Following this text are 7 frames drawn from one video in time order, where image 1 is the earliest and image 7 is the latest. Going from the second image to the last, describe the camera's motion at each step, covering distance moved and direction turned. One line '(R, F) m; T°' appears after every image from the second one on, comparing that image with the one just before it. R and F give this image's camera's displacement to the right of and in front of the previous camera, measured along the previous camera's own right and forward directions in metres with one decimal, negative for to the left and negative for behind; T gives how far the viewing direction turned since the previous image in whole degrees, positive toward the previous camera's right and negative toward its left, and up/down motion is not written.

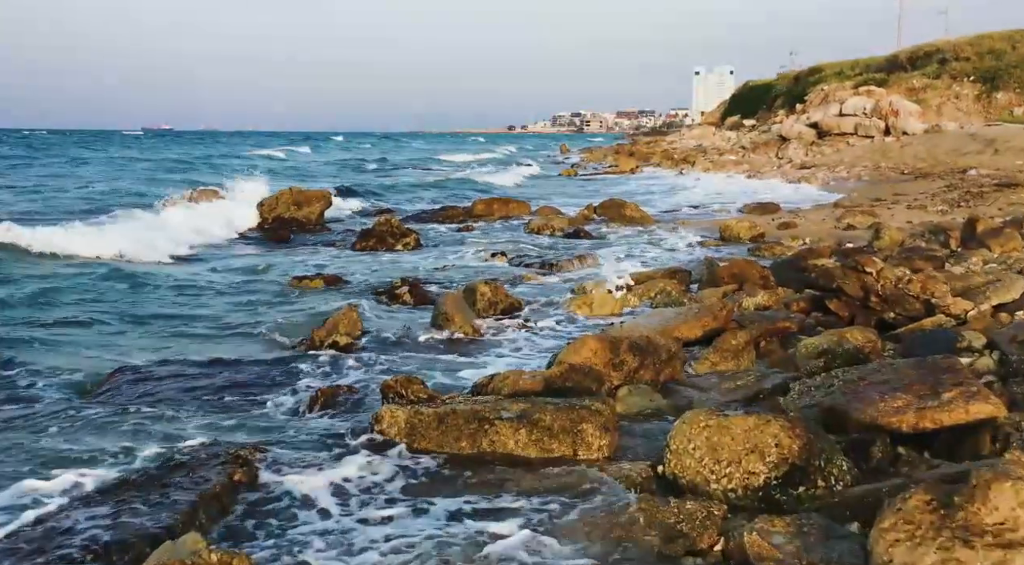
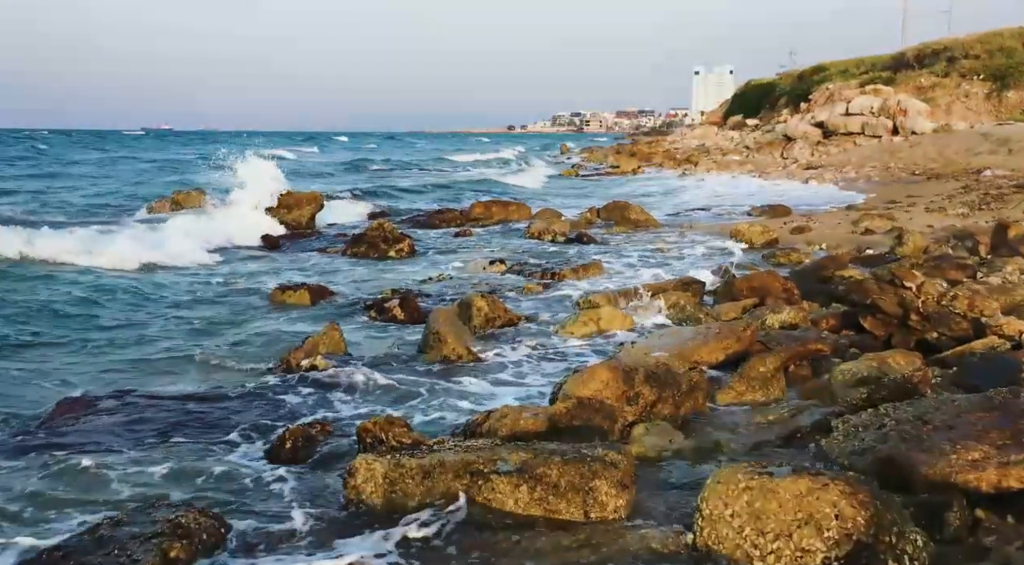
(0.0, +1.3) m; 0°
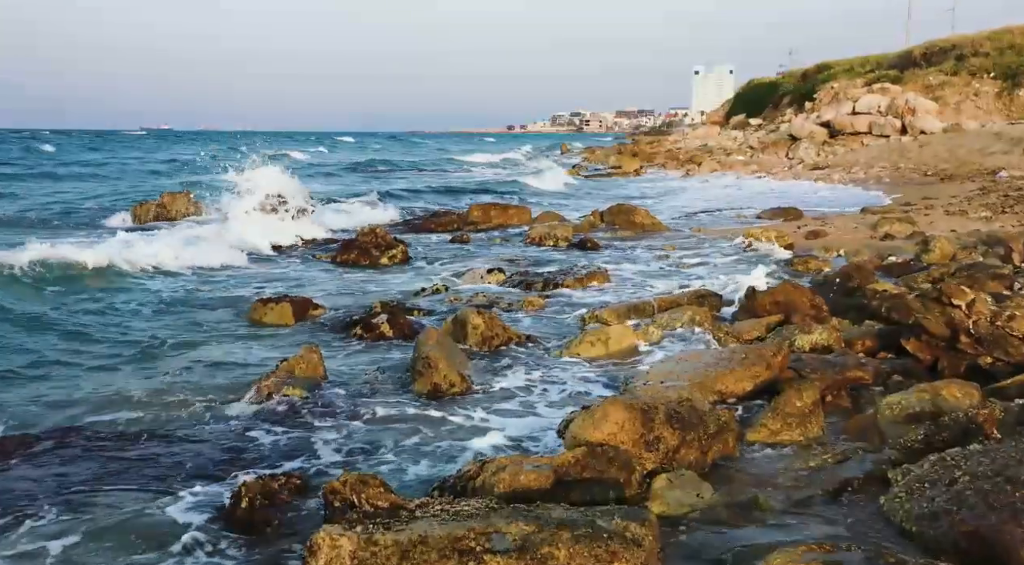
(0.0, +1.3) m; 0°
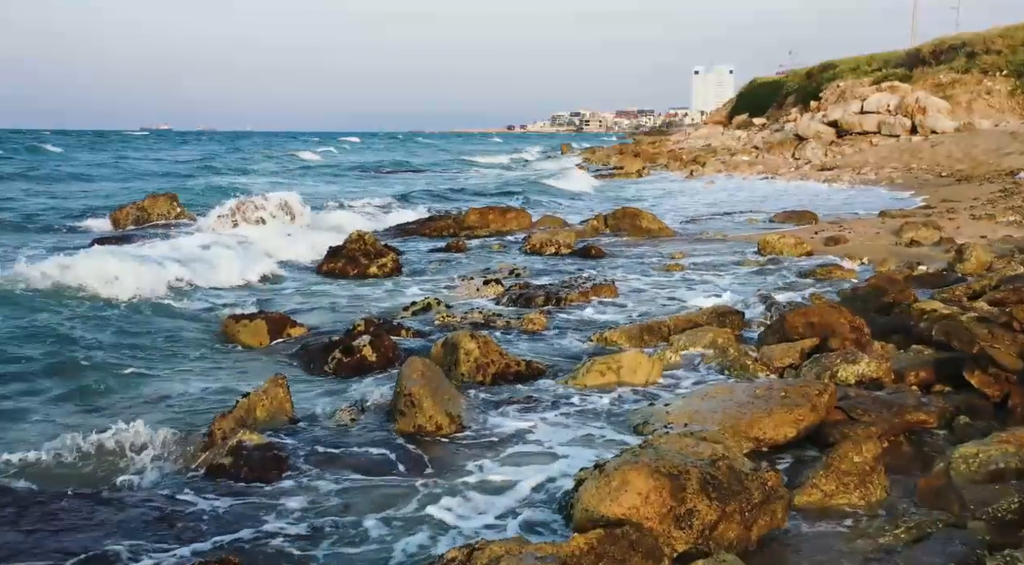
(0.0, +1.5) m; 0°
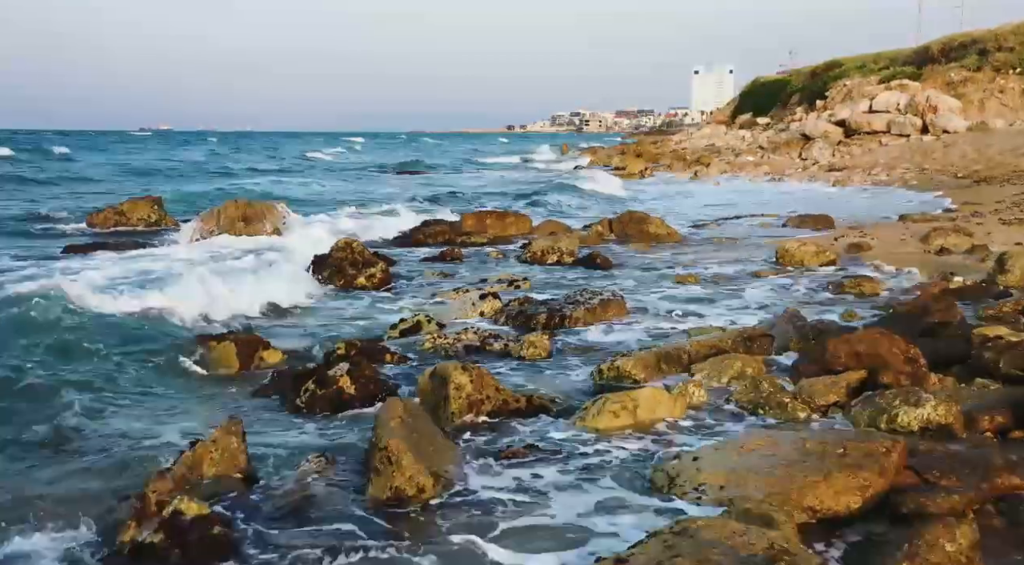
(0.0, +1.5) m; 0°
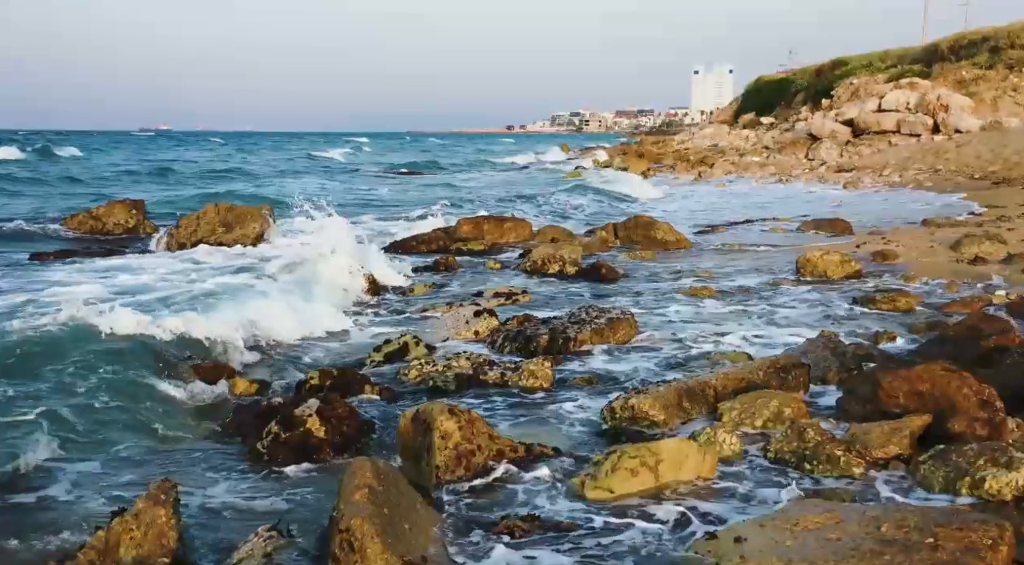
(0.0, +1.5) m; 0°
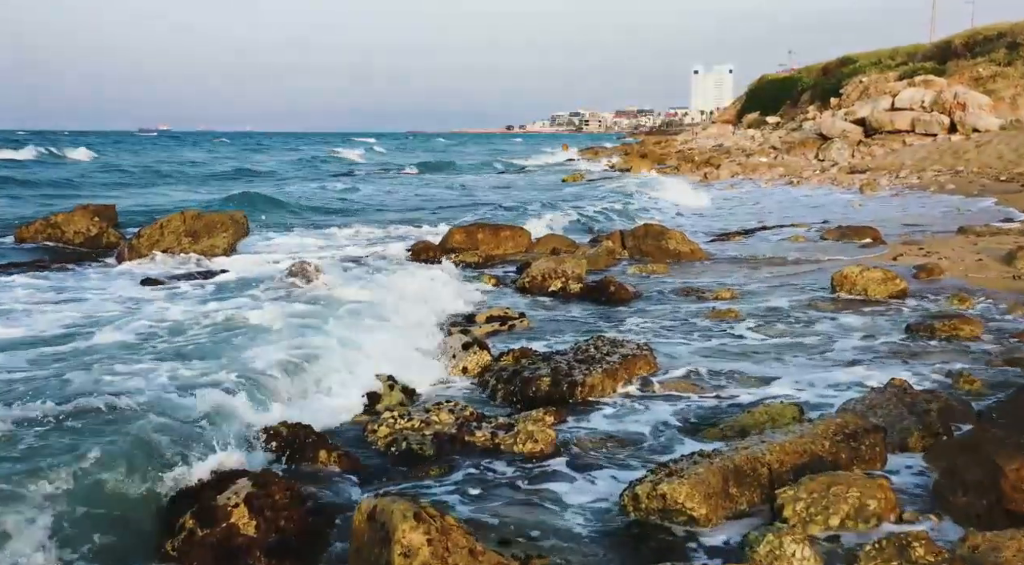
(+0.1, +2.2) m; 0°
